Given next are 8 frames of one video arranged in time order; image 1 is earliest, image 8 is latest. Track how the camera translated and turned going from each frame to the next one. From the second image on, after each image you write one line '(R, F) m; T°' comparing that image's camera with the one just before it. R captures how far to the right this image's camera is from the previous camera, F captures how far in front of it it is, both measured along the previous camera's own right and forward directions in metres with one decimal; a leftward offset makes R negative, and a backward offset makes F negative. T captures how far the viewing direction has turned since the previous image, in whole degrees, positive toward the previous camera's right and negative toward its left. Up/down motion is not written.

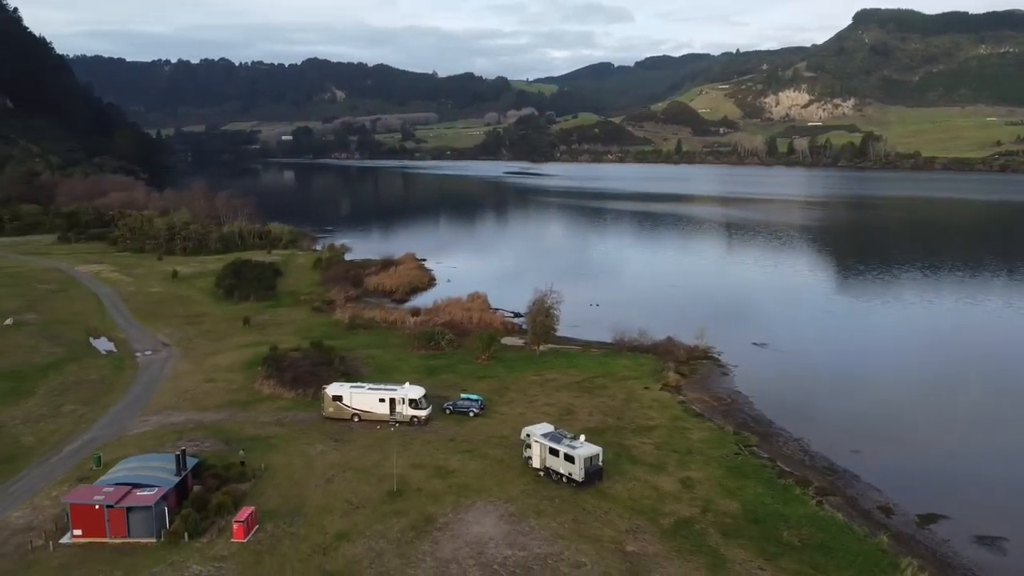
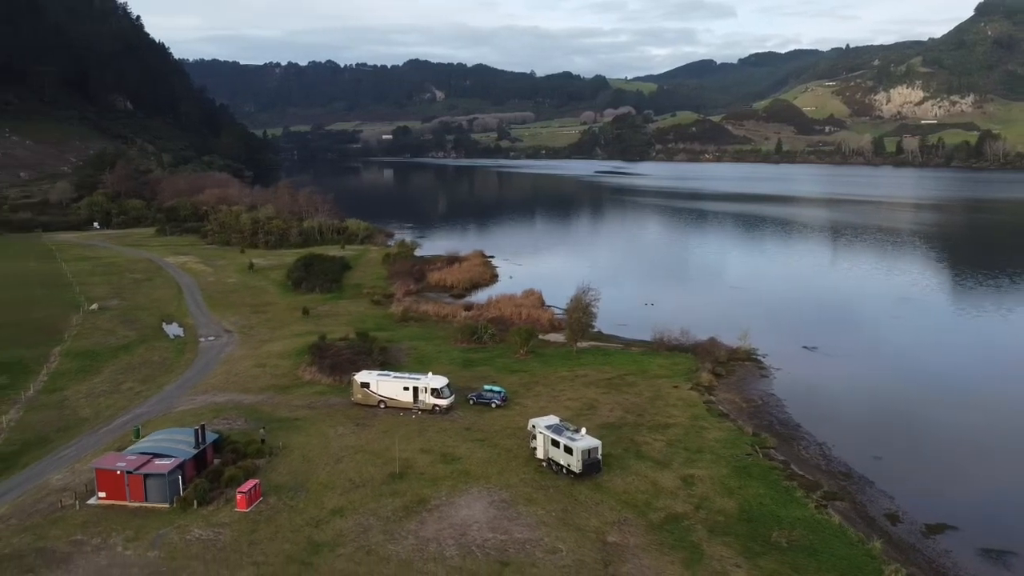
(+2.5, -0.5) m; -7°
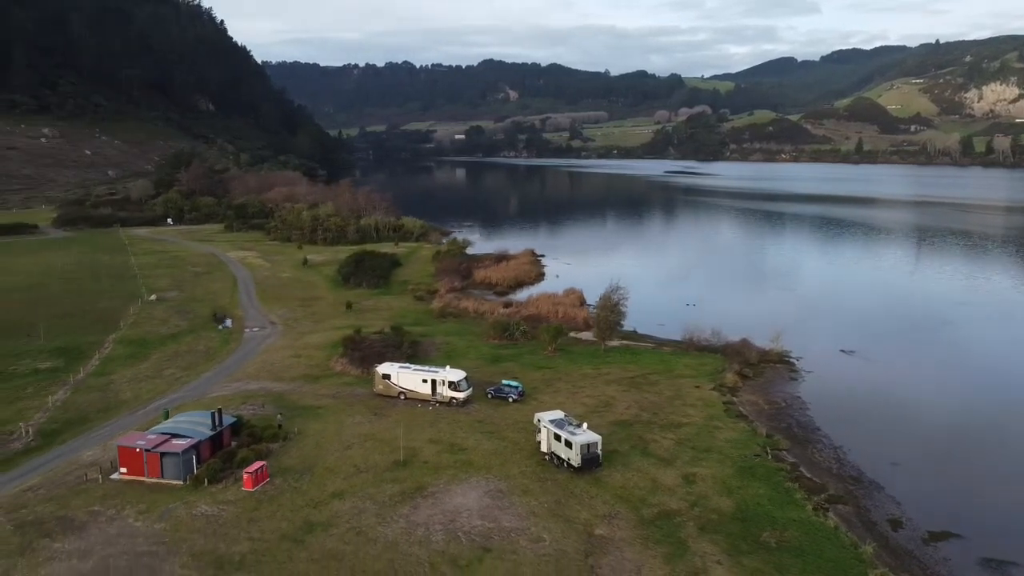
(+1.9, -0.4) m; -5°
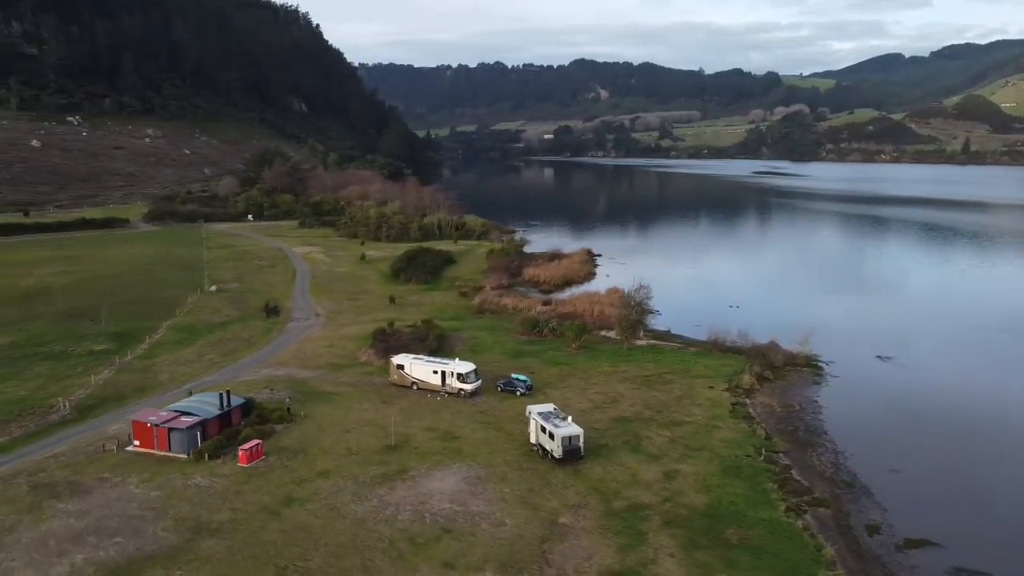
(+2.9, -0.6) m; -6°
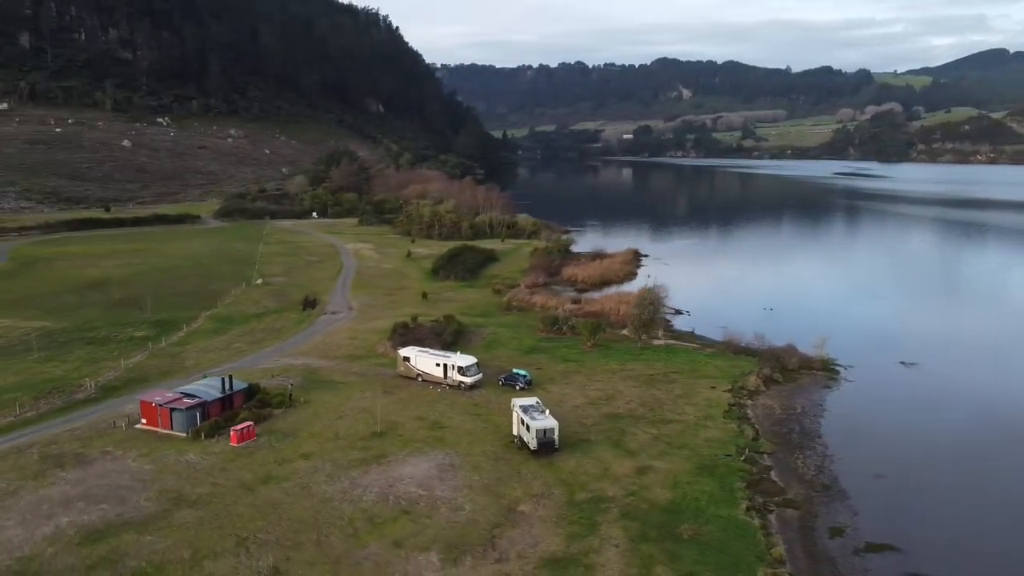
(+2.9, -0.6) m; -6°
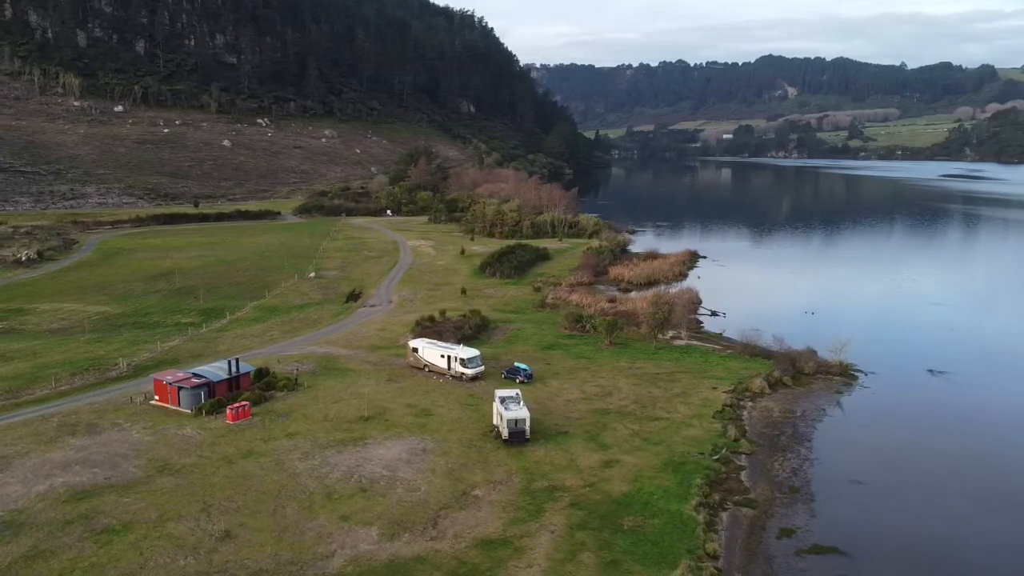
(+3.6, -0.7) m; -7°
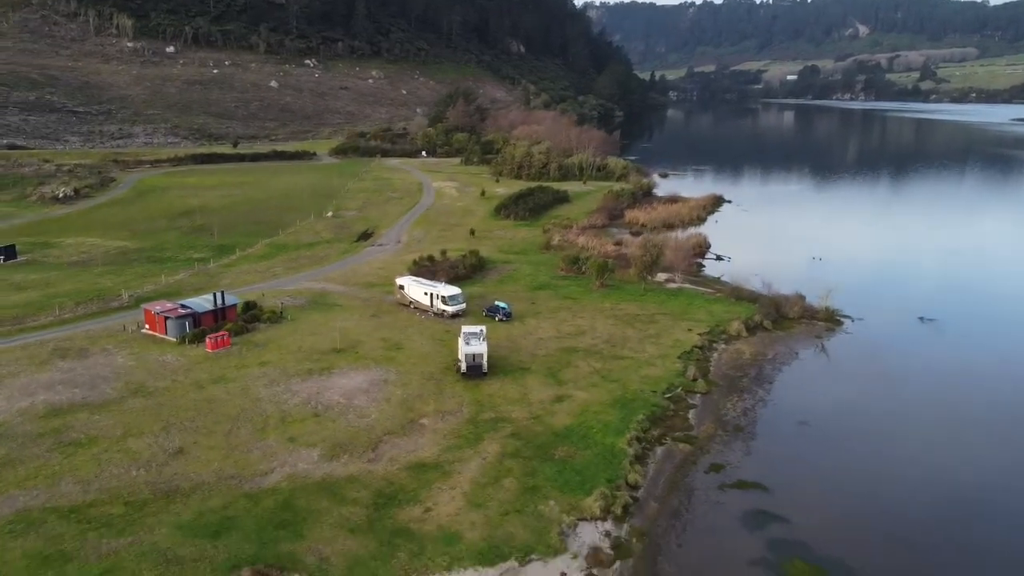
(+3.0, -0.6) m; -4°
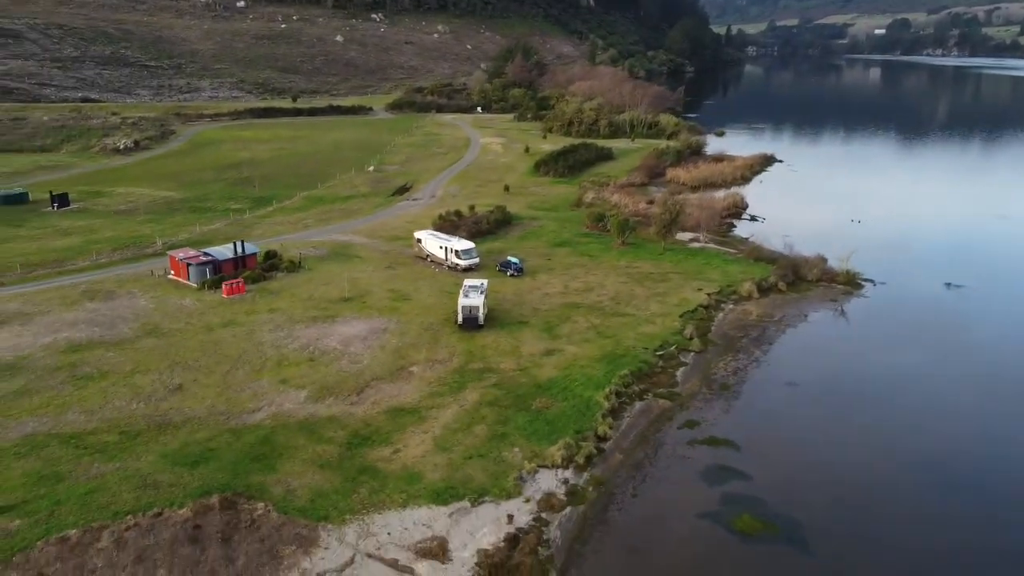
(+2.3, -0.4) m; -5°
